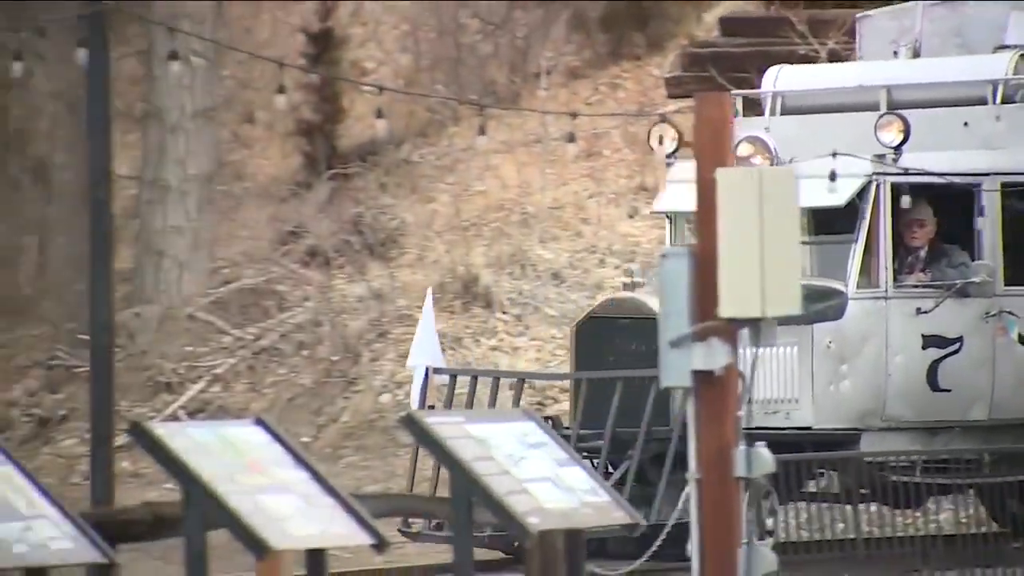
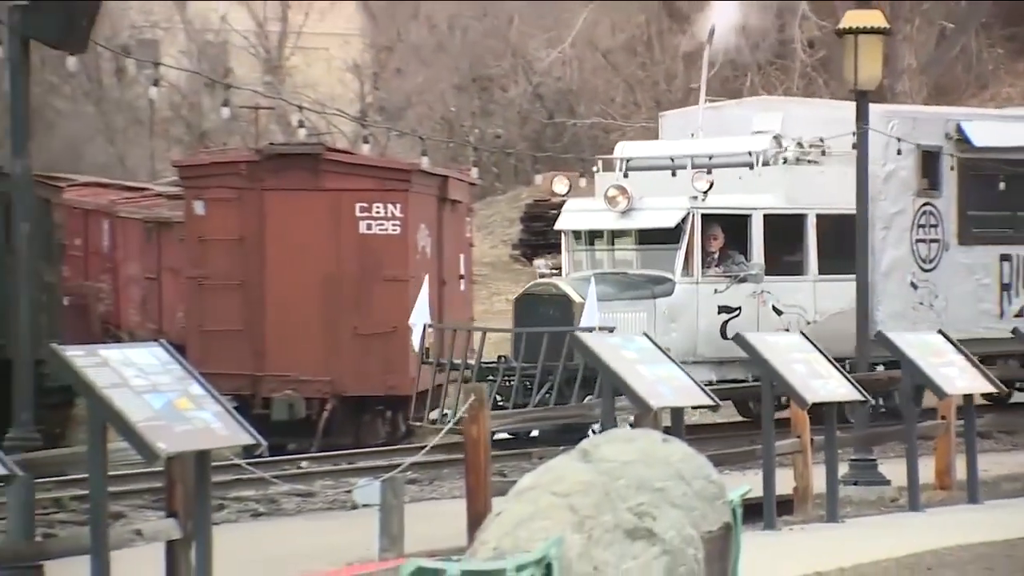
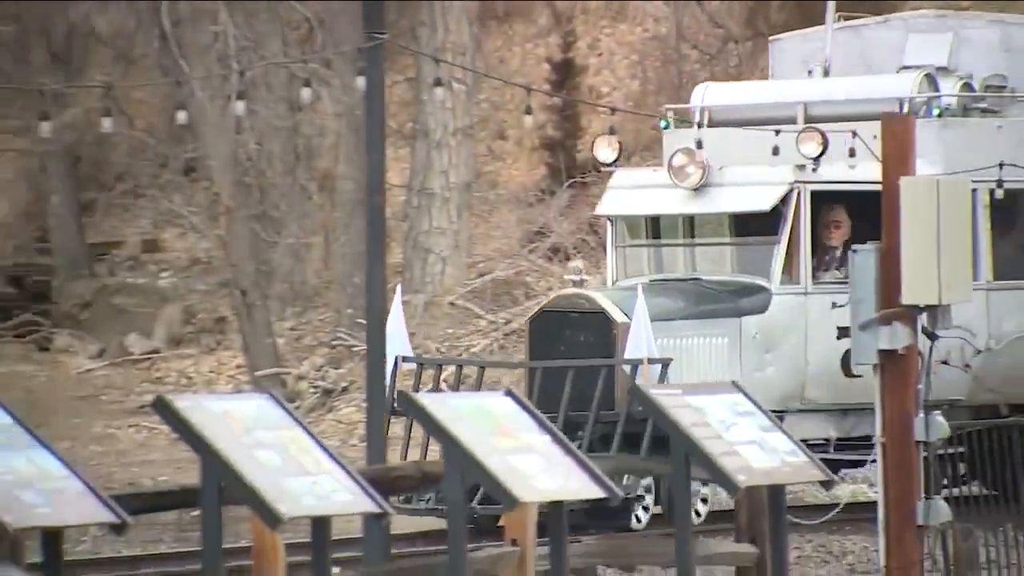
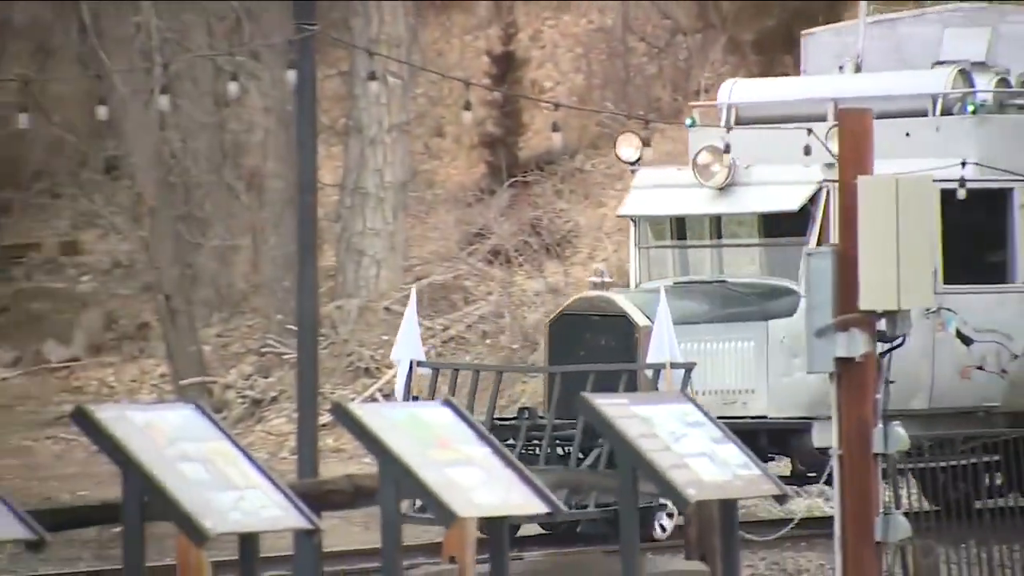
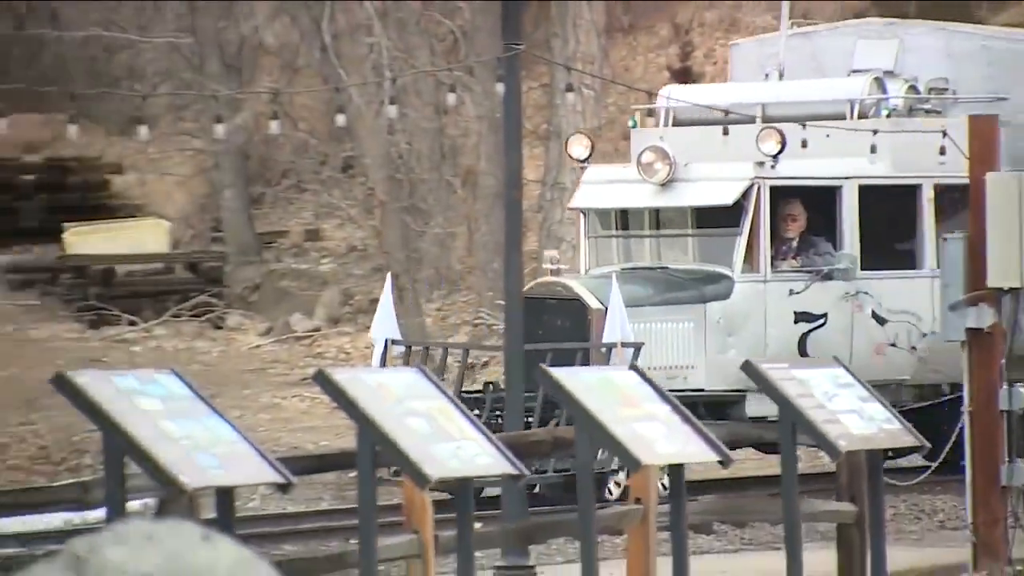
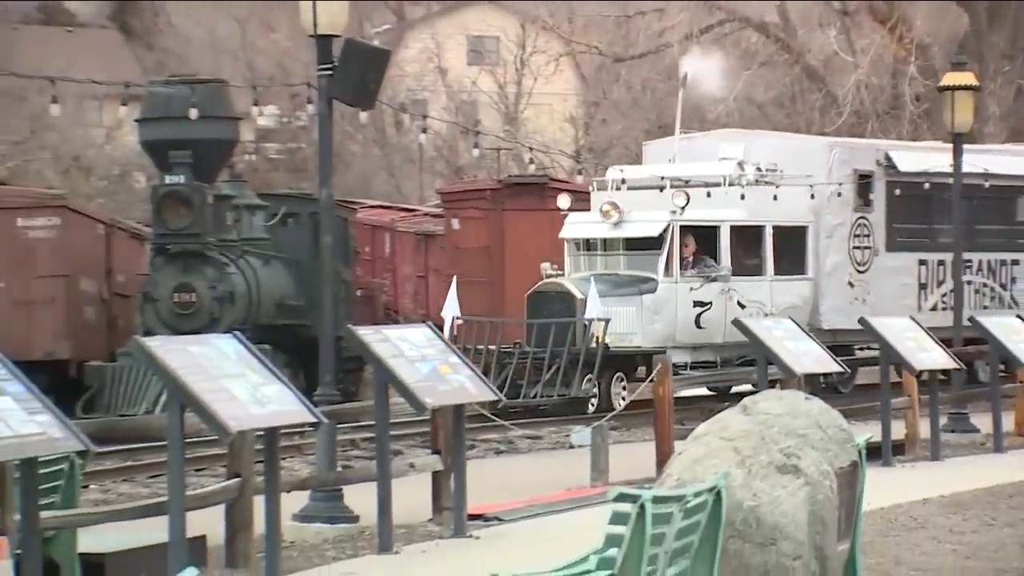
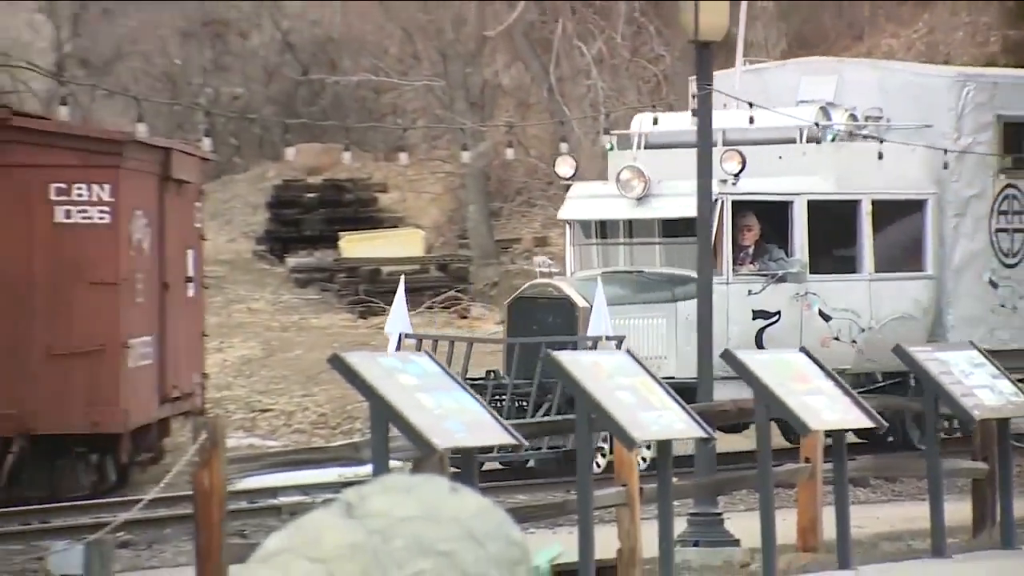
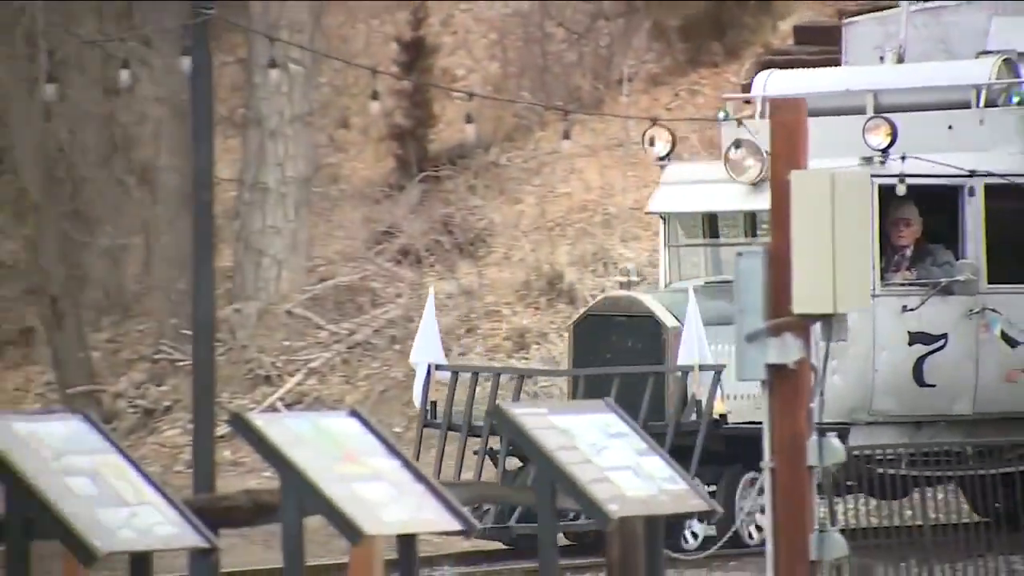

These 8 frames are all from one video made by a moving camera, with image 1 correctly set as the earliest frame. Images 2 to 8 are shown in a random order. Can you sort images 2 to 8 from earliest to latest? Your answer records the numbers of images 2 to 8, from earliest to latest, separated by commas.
8, 4, 3, 5, 7, 2, 6
